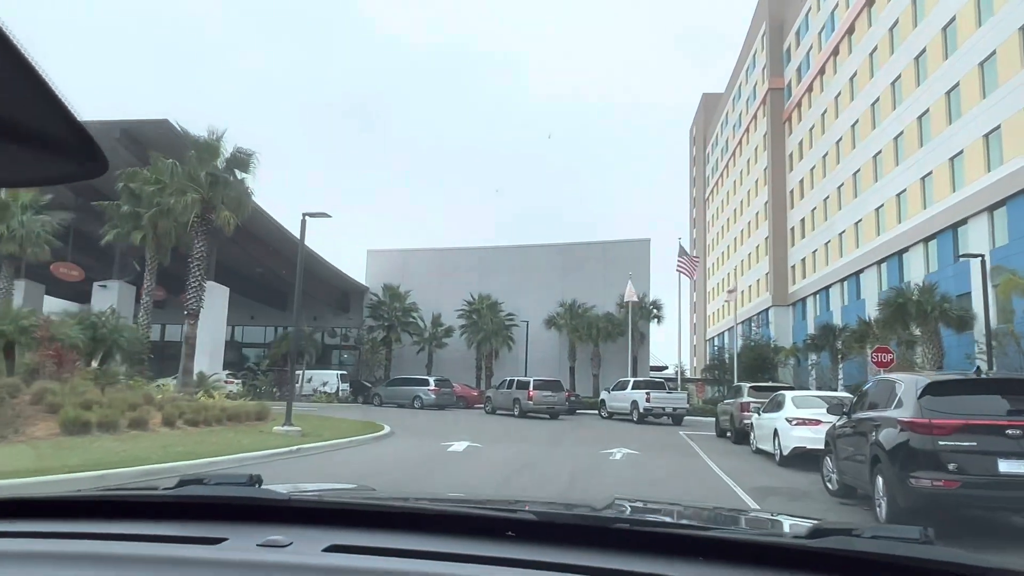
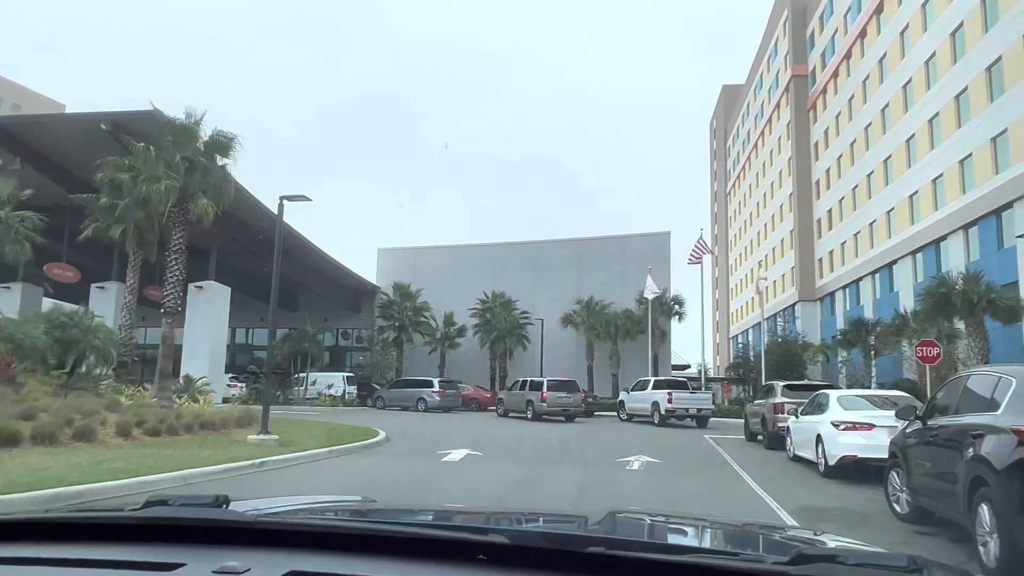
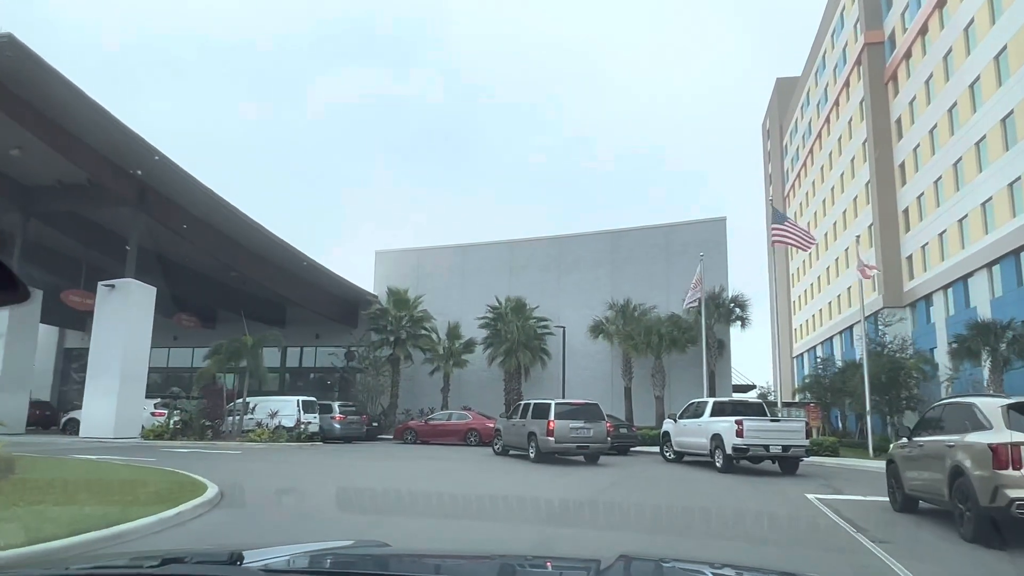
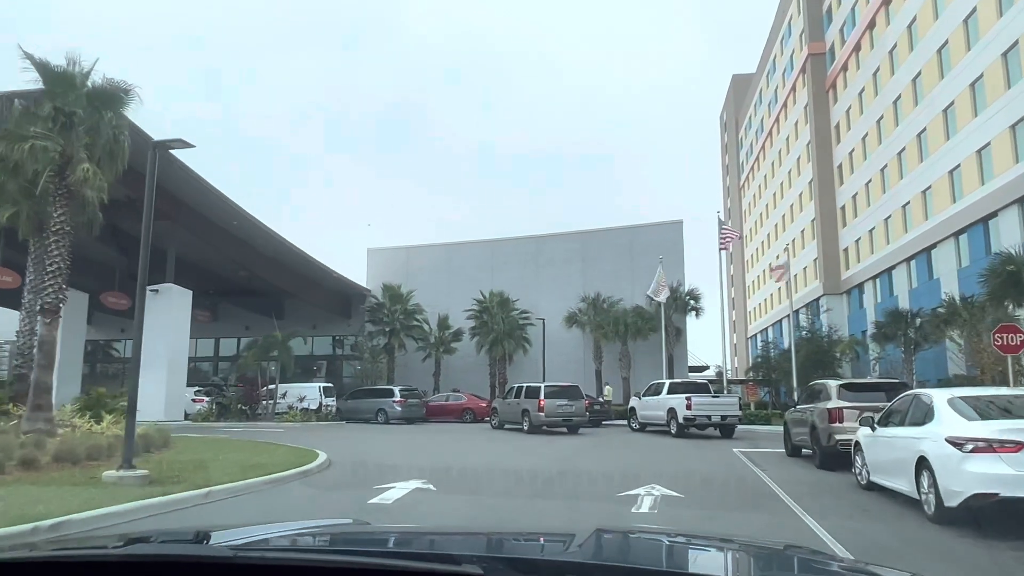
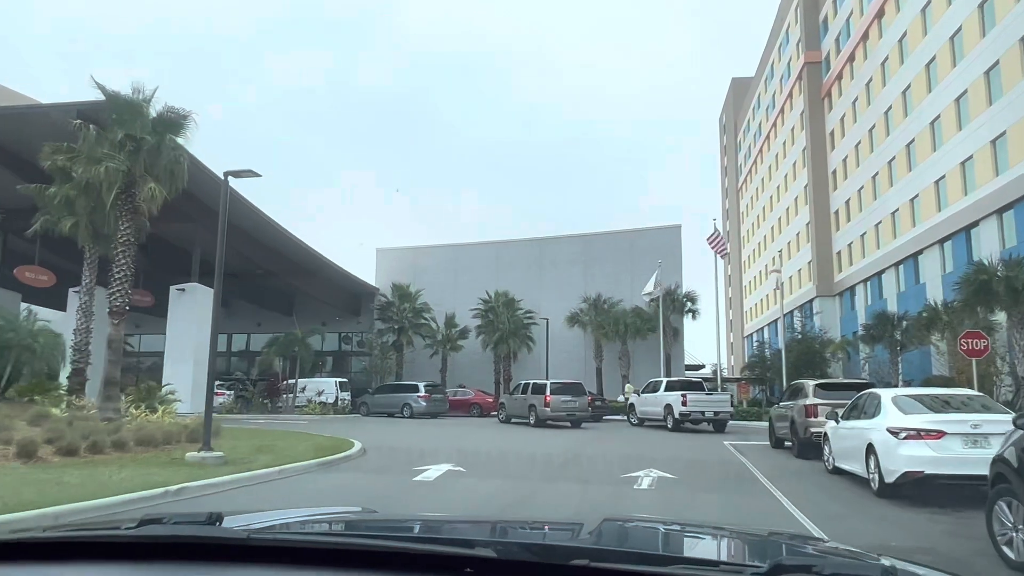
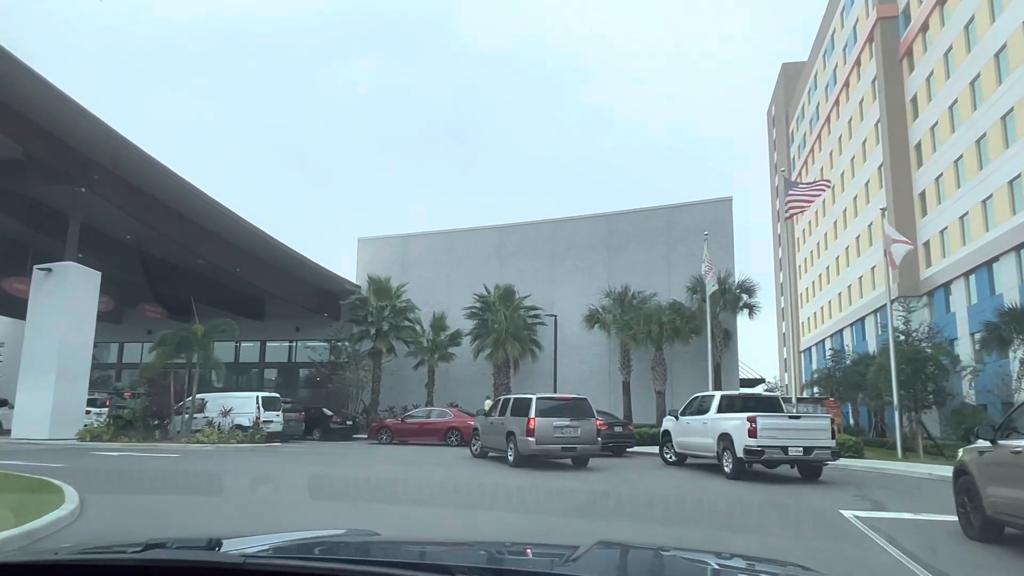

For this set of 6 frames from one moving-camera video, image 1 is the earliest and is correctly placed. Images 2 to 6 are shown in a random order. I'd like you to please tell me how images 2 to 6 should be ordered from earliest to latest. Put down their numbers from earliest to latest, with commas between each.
2, 5, 4, 3, 6
